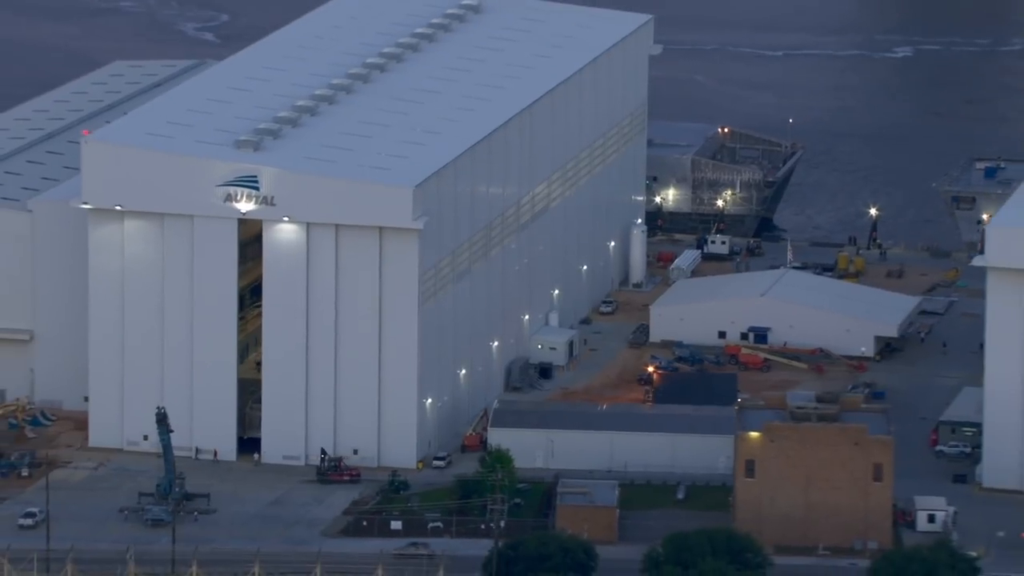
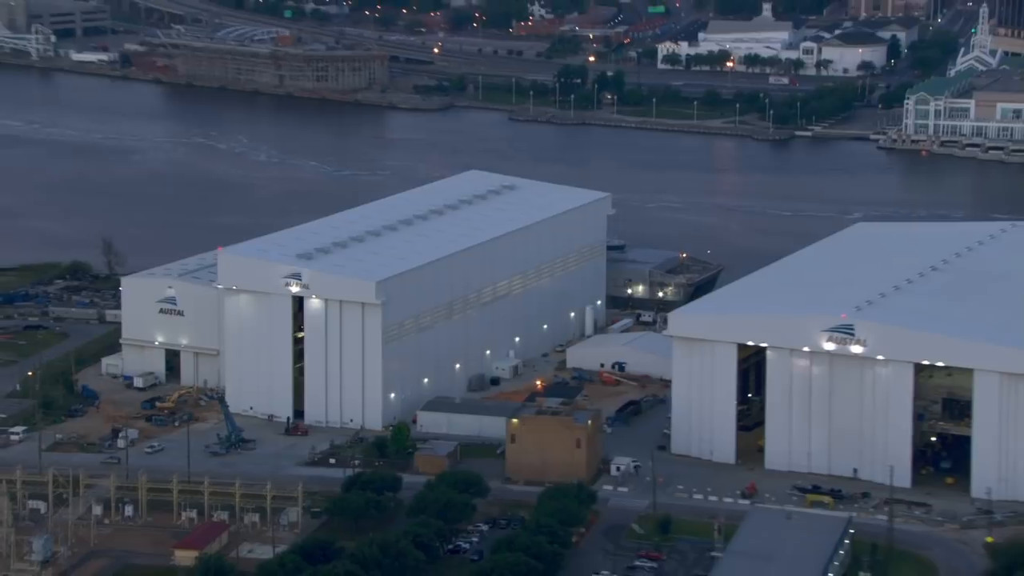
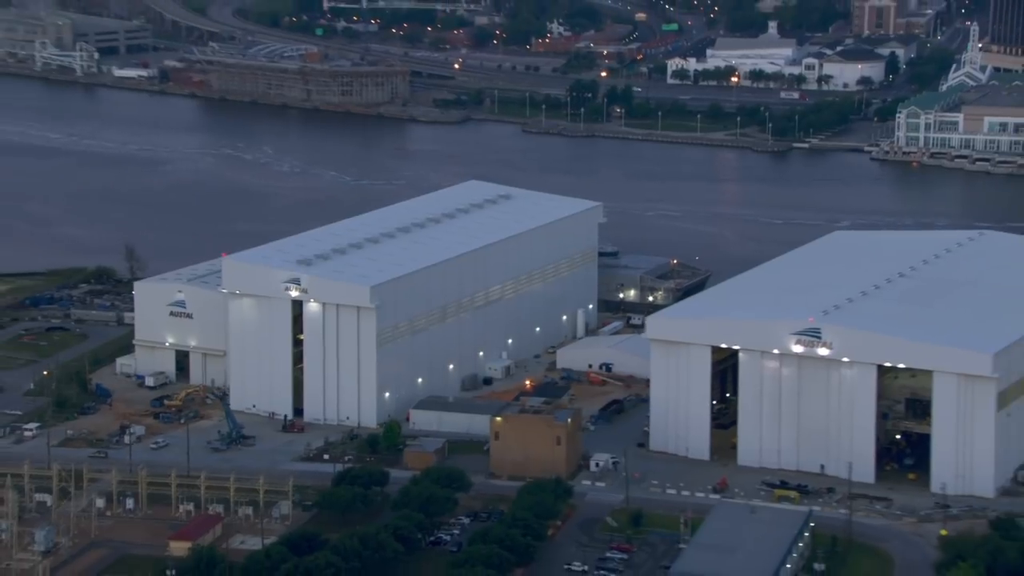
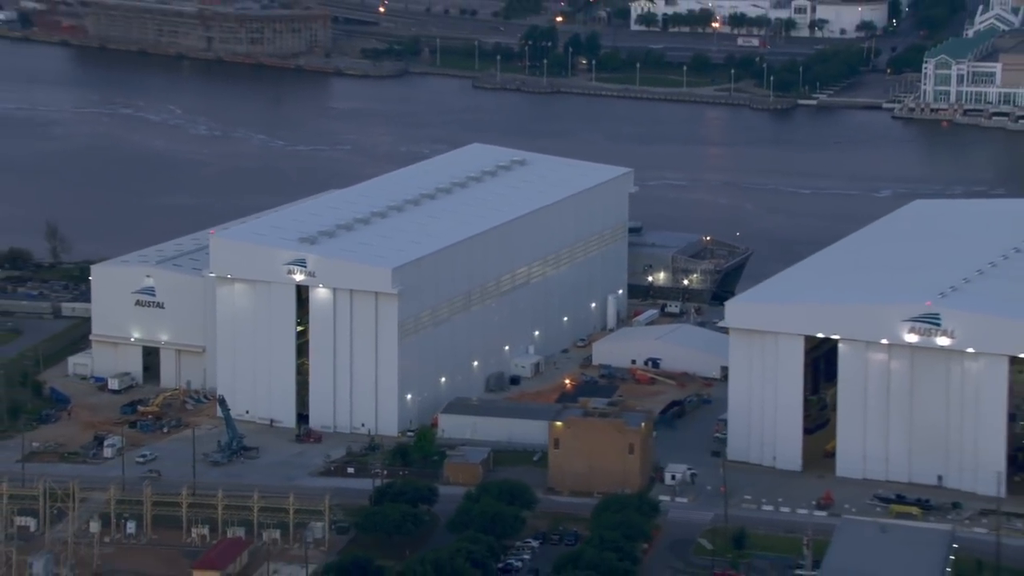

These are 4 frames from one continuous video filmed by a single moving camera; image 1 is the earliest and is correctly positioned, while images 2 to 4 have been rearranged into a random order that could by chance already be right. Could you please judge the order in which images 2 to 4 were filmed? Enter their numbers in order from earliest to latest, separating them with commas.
4, 2, 3
